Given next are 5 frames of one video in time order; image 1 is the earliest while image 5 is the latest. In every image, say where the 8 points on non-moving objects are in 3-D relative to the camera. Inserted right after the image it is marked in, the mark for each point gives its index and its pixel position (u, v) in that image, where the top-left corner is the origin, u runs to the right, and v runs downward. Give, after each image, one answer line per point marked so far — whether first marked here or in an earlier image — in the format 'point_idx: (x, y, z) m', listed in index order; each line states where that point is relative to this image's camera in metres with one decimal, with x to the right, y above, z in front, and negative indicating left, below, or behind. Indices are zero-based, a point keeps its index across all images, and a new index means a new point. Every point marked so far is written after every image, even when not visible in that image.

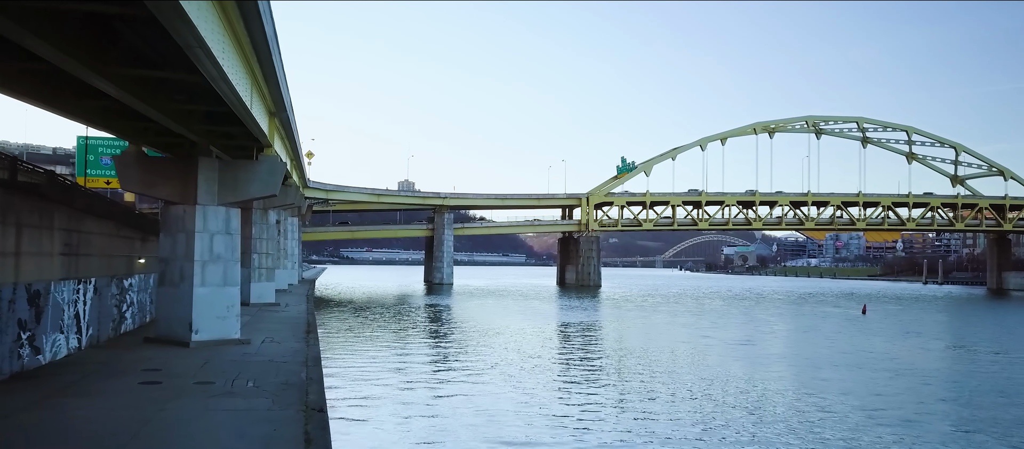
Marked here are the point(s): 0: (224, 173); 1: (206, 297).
0: (-6.5, +1.2, +19.1) m
1: (-6.7, -1.6, +18.6) m
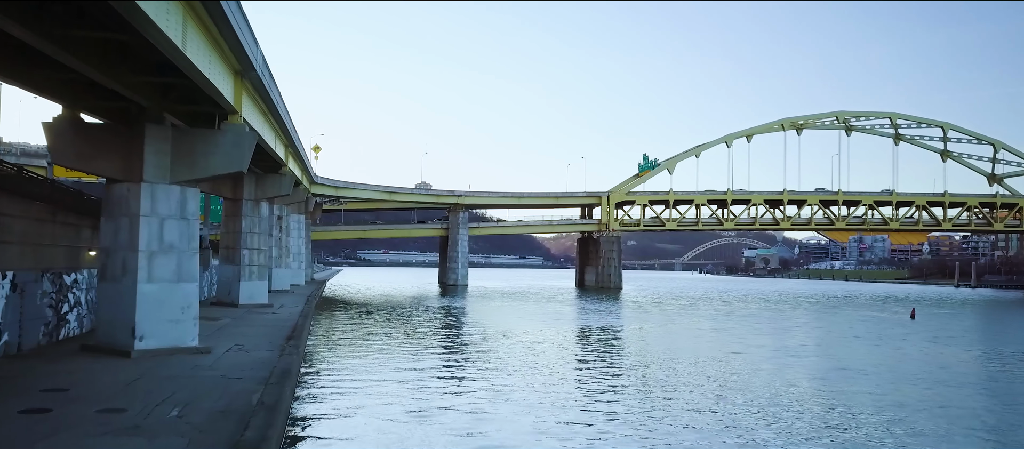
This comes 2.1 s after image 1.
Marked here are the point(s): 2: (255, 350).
0: (-6.2, +1.5, +15.7) m
1: (-6.4, -1.3, +15.2) m
2: (-5.0, -2.5, +16.7) m
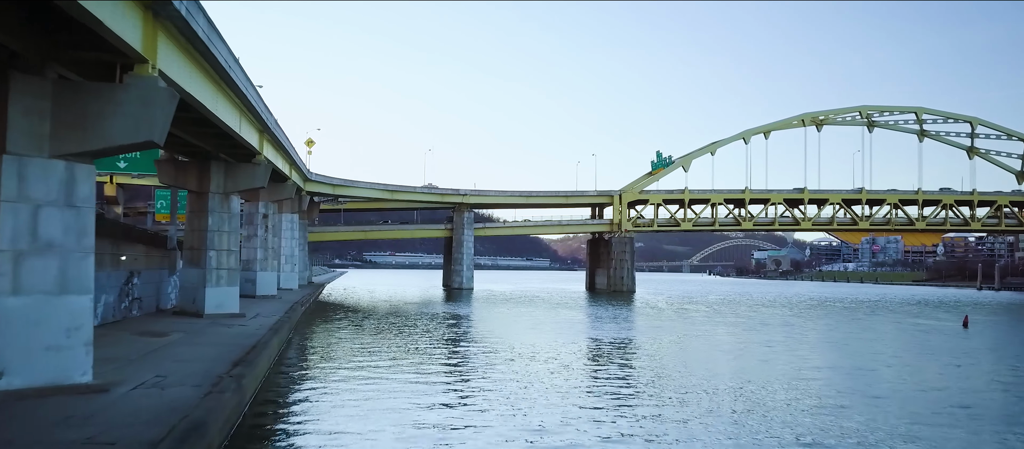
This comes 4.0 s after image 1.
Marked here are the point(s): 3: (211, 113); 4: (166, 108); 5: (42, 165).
0: (-6.0, +1.6, +11.4) m
1: (-6.2, -1.1, +10.8) m
2: (-4.9, -2.4, +12.3) m
3: (-6.8, +2.5, +19.5) m
4: (-4.8, +1.7, +11.8) m
5: (-6.1, +0.8, +11.1) m
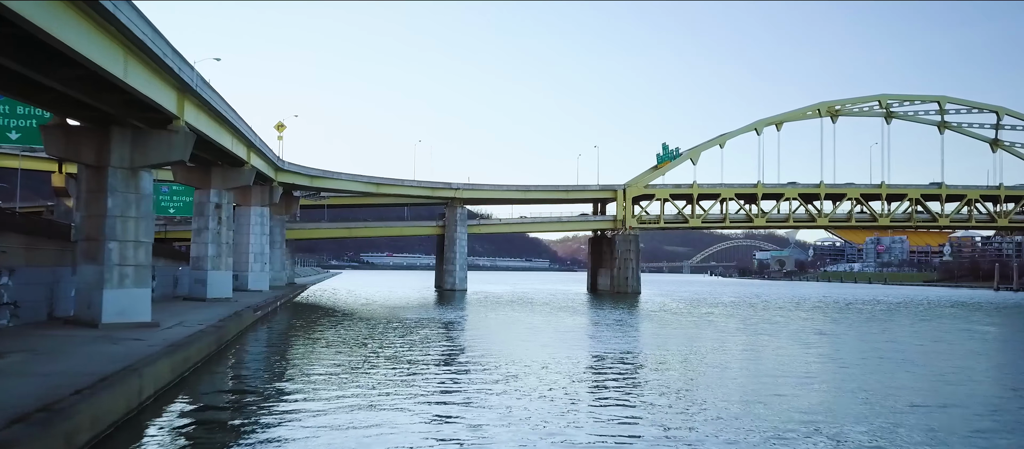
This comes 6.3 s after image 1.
0: (-6.3, +2.0, +5.2) m
1: (-6.5, -0.7, +4.7) m
2: (-5.1, -1.9, +6.2) m
3: (-7.1, +2.9, +13.3) m
4: (-5.1, +2.1, +5.7) m
5: (-6.4, +1.2, +5.0) m
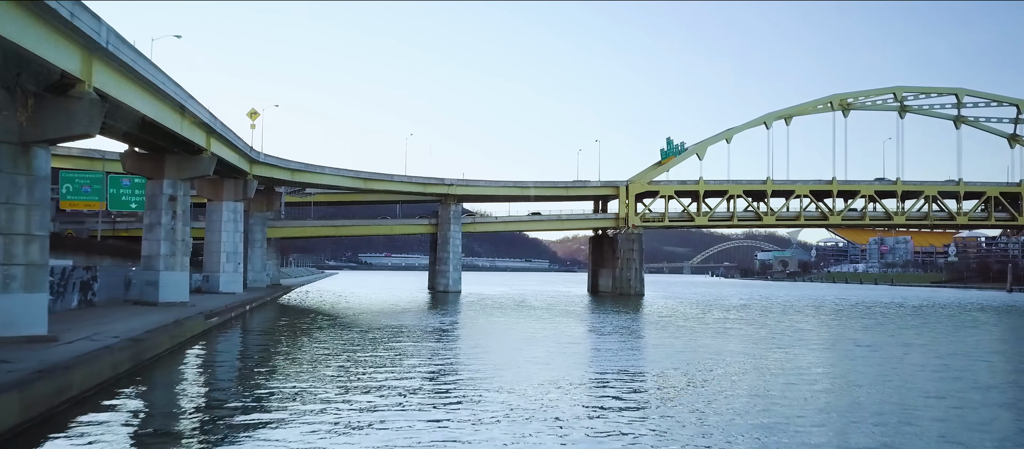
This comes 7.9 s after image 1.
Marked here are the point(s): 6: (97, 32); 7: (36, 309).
0: (-6.6, +2.3, +1.0) m
1: (-6.8, -0.5, +0.4) m
2: (-5.4, -1.7, +1.9) m
3: (-7.4, +3.1, +9.1) m
4: (-5.4, +2.3, +1.4) m
5: (-6.7, +1.5, +0.7) m
6: (-8.7, +4.1, +17.7) m
7: (-9.8, -1.8, +17.6) m
